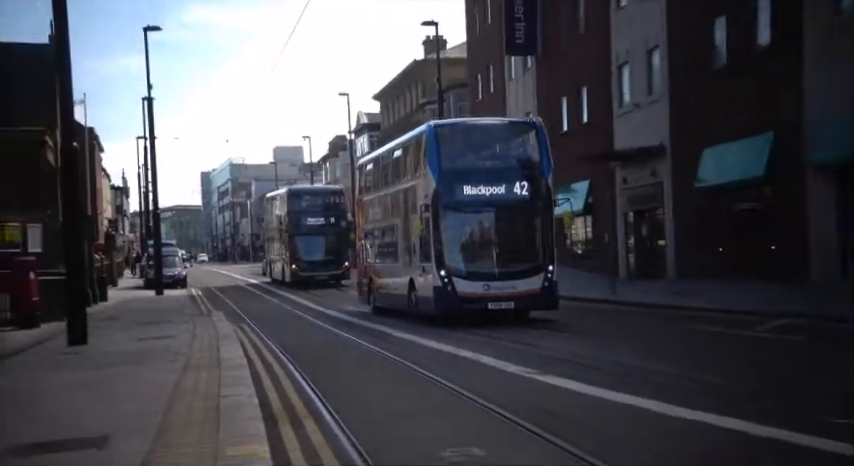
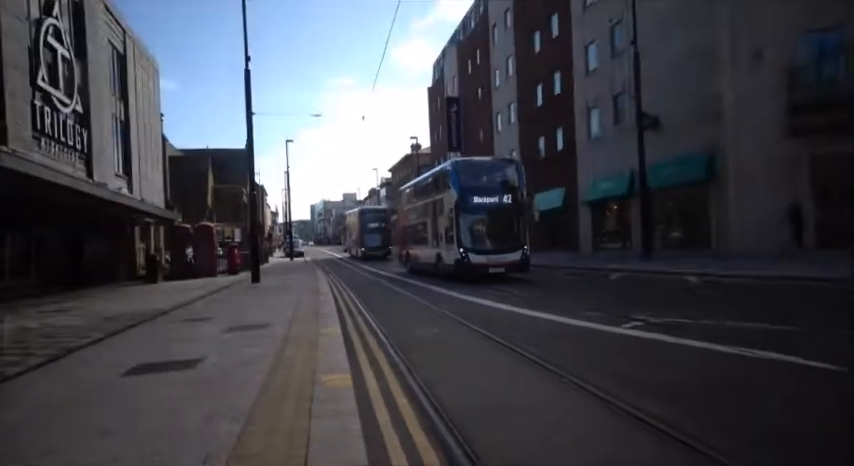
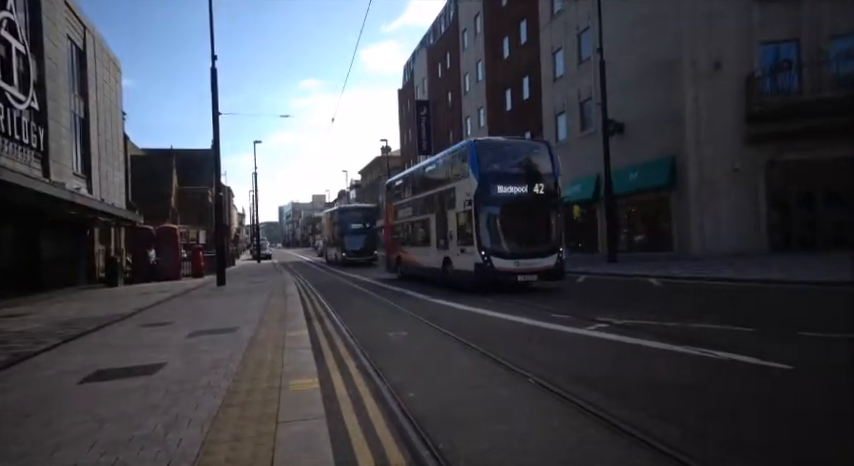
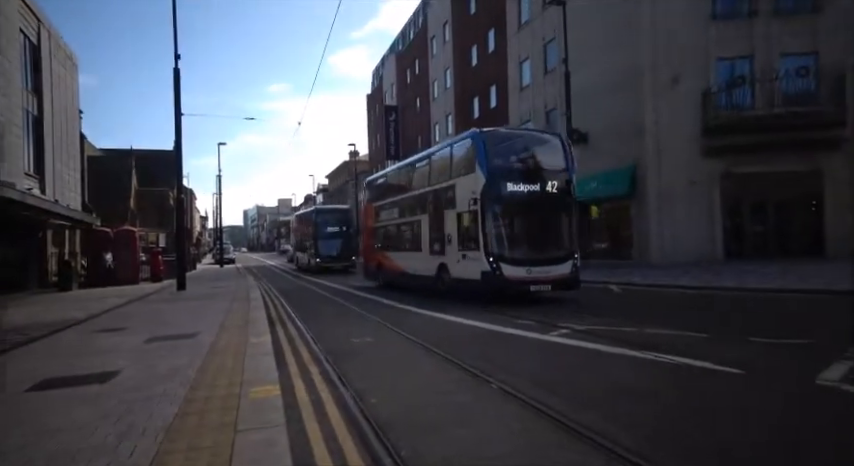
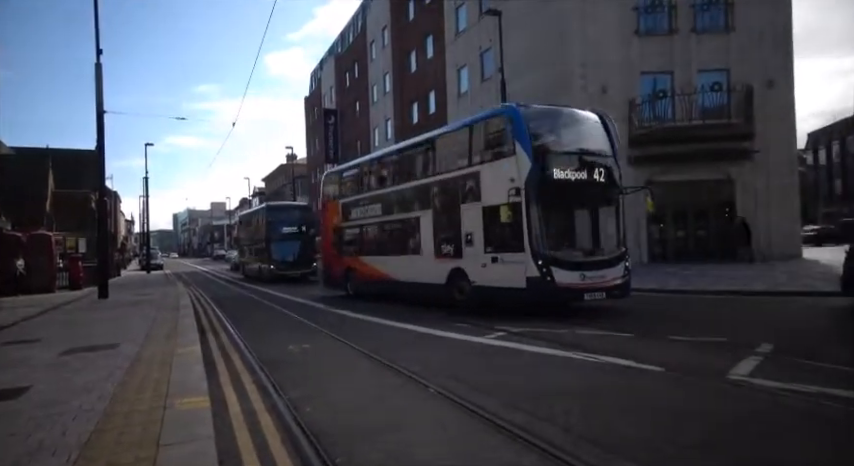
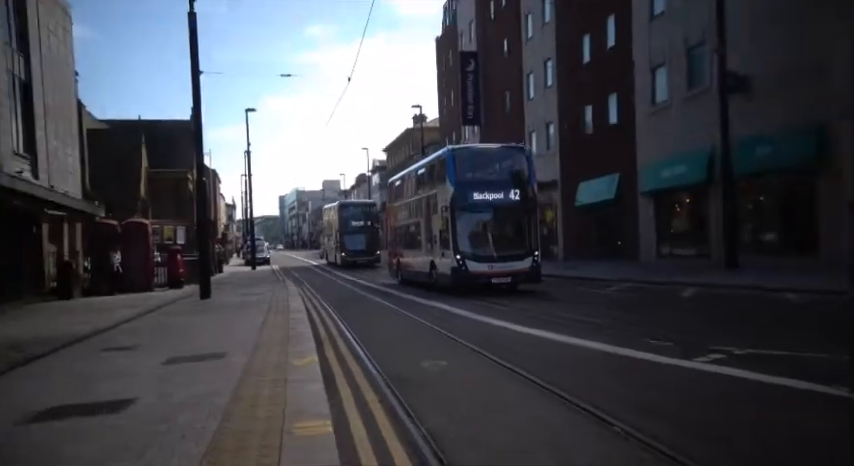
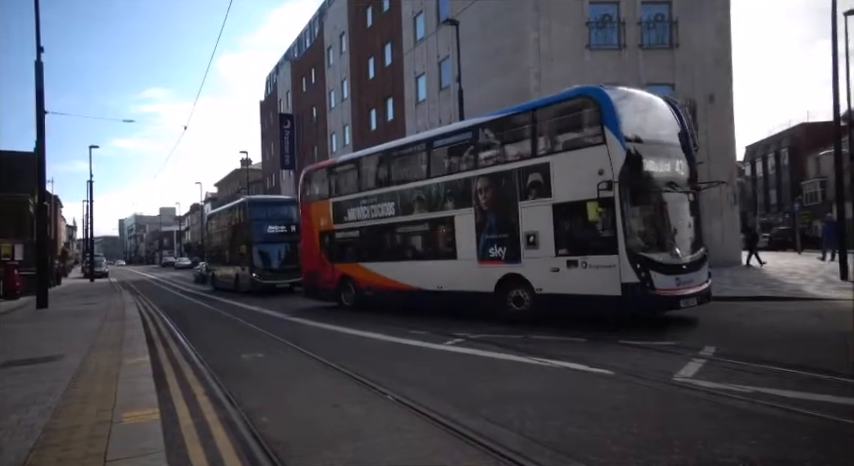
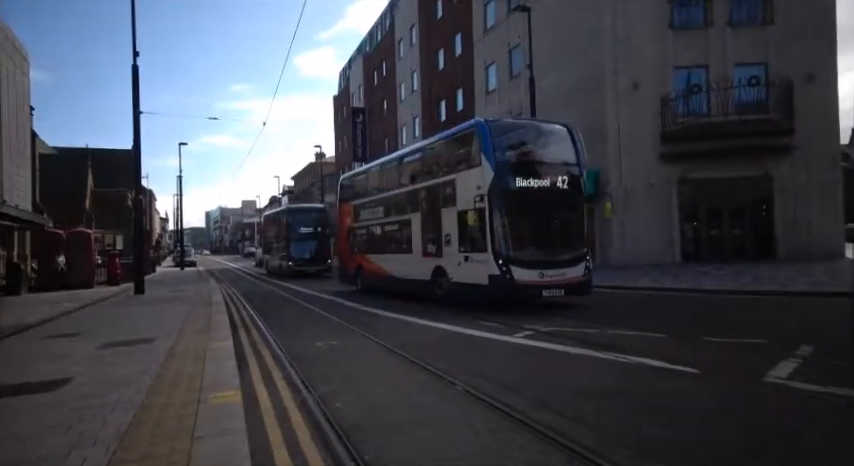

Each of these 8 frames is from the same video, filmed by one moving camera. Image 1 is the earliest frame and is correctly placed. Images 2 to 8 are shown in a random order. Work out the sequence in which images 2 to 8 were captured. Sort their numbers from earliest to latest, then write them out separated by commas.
6, 2, 3, 4, 8, 5, 7
